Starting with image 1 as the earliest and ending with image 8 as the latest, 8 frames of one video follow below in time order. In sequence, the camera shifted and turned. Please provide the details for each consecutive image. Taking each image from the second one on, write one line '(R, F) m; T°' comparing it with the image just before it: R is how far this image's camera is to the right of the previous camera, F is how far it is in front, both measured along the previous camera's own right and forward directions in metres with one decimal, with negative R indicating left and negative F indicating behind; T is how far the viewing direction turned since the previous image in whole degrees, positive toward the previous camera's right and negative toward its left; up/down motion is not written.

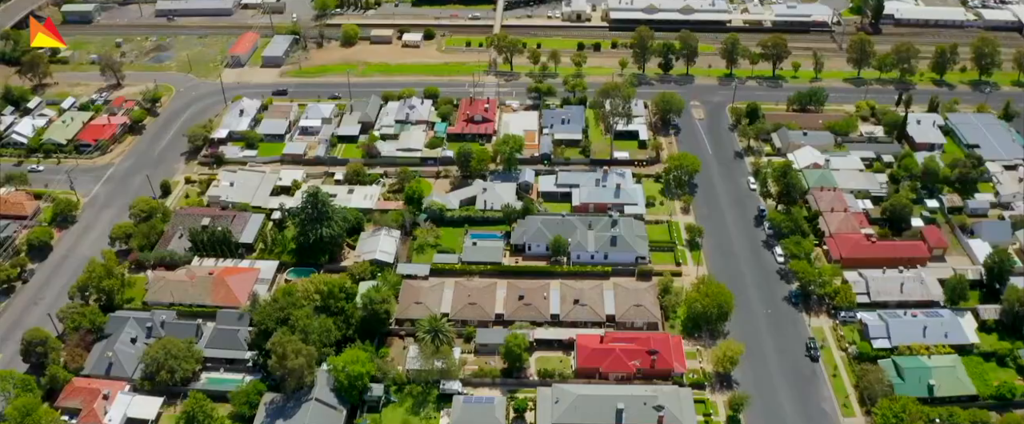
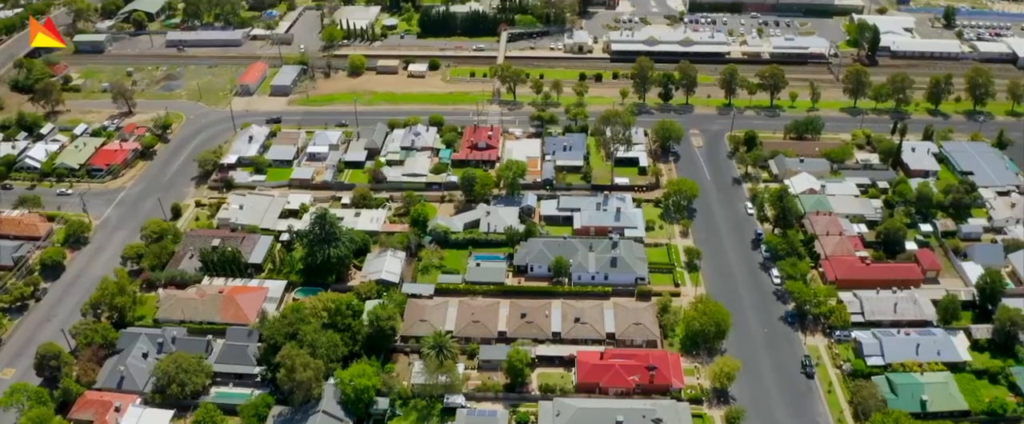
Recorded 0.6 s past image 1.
(0.0, -0.5) m; 0°
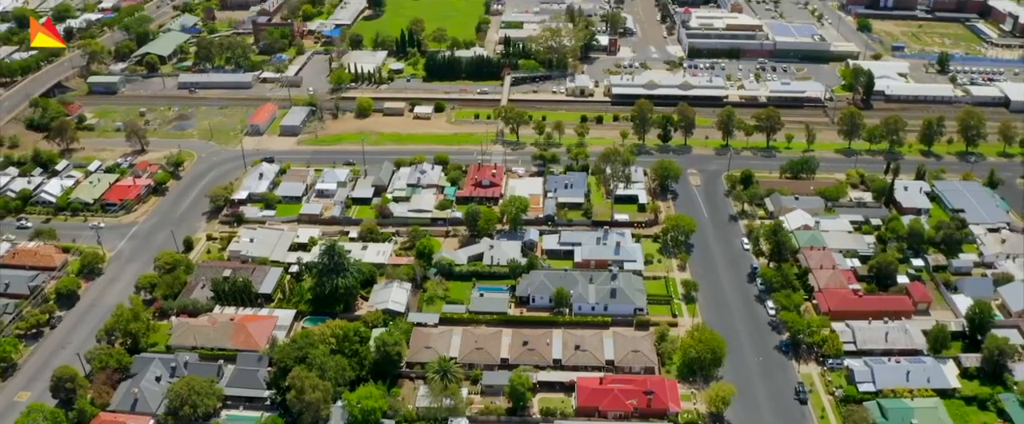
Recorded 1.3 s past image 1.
(0.0, -0.7) m; 0°
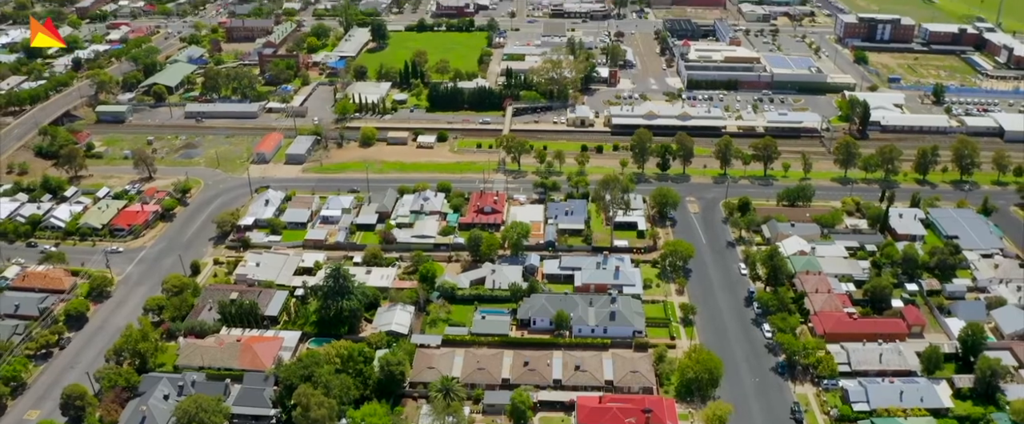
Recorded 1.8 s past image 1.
(0.0, -0.5) m; 0°
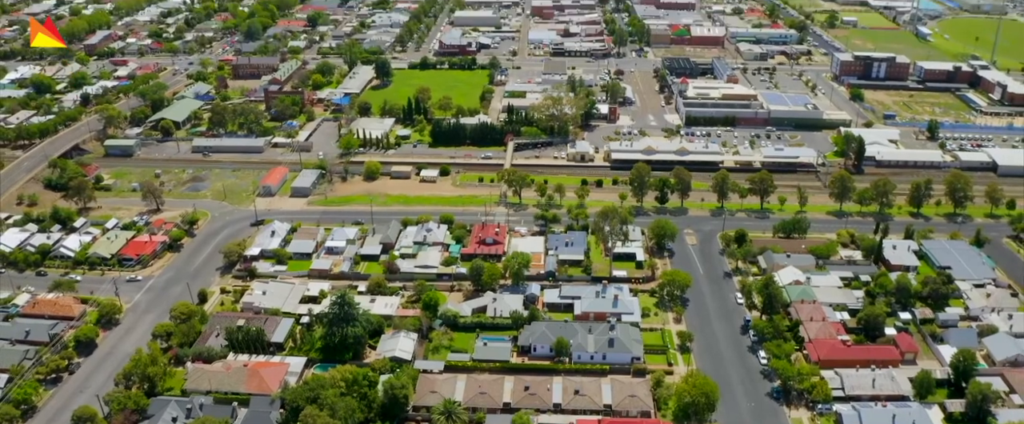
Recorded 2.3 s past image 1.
(0.0, -0.7) m; 0°
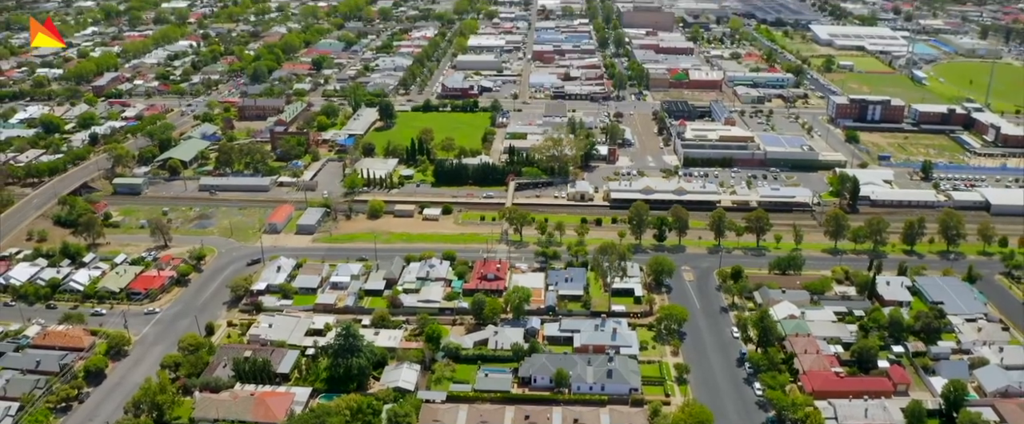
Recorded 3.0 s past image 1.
(0.0, -0.8) m; 0°
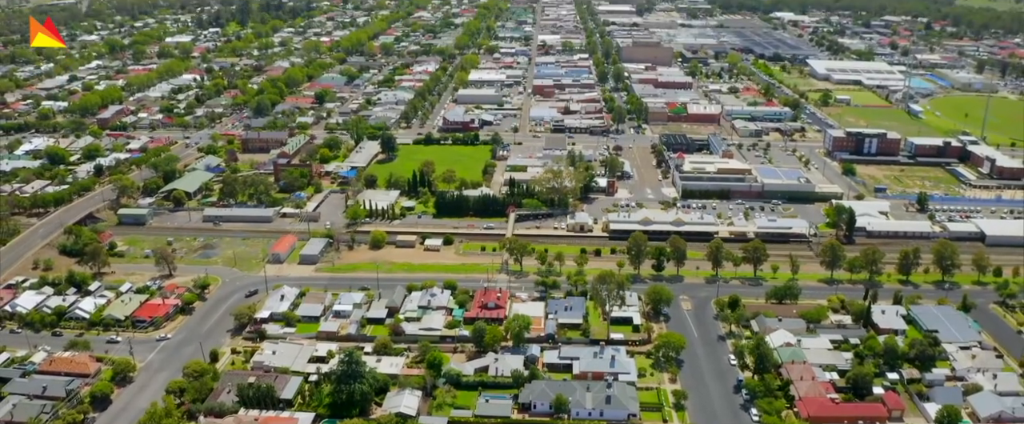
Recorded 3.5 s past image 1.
(0.0, -0.6) m; 0°
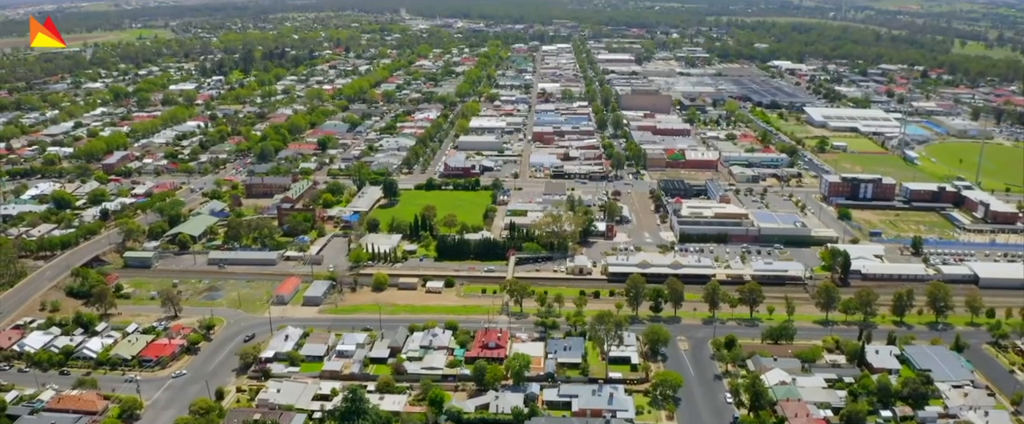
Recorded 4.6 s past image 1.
(0.0, -0.9) m; 0°
